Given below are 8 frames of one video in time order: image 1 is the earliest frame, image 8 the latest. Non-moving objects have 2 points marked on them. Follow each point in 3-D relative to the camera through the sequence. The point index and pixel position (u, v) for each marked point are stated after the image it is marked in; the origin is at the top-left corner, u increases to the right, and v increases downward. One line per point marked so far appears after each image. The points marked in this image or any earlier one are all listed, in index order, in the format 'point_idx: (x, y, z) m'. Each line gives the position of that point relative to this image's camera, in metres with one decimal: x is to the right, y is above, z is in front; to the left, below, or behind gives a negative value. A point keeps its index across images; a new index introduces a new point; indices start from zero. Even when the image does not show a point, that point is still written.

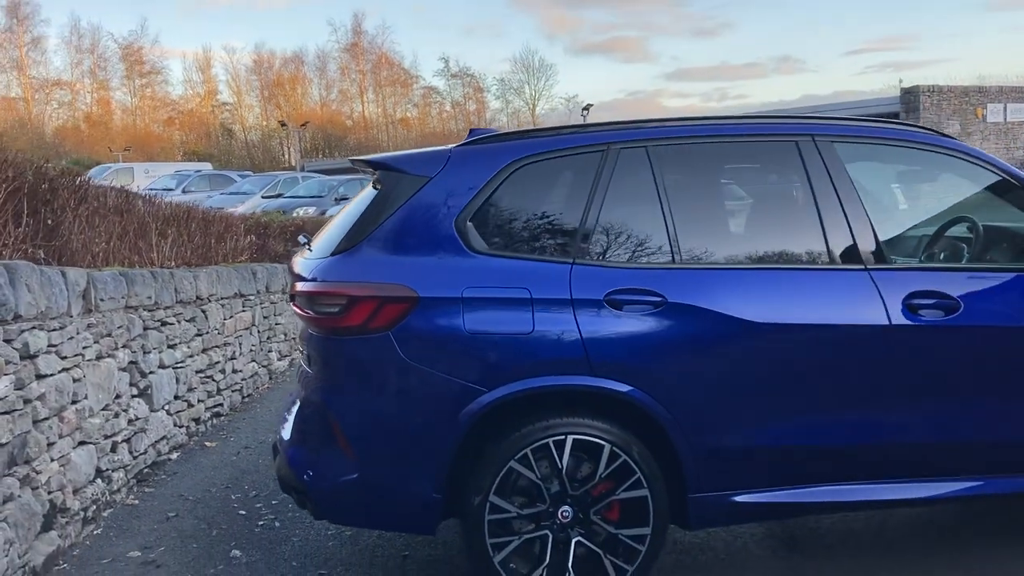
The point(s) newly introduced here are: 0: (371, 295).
0: (-0.5, 0.0, +3.3) m
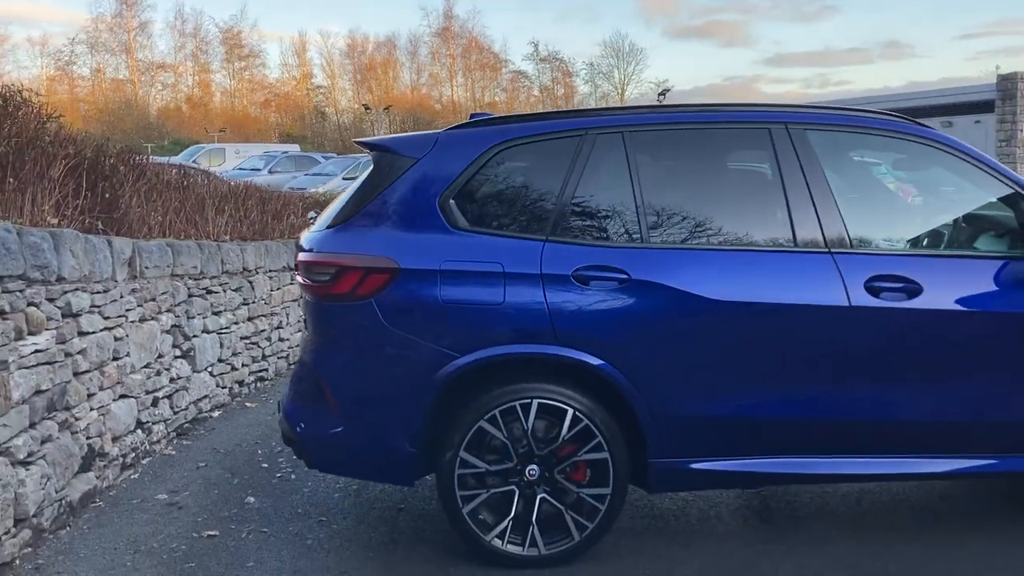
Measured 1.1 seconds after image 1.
0: (-0.6, +0.1, +3.6) m
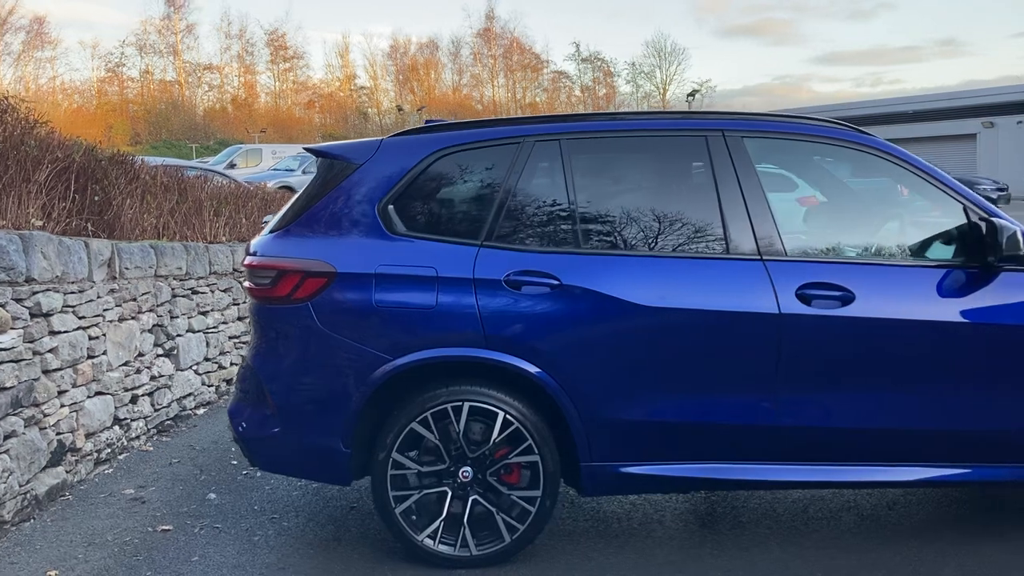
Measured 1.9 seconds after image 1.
0: (-0.8, +0.1, +3.7) m
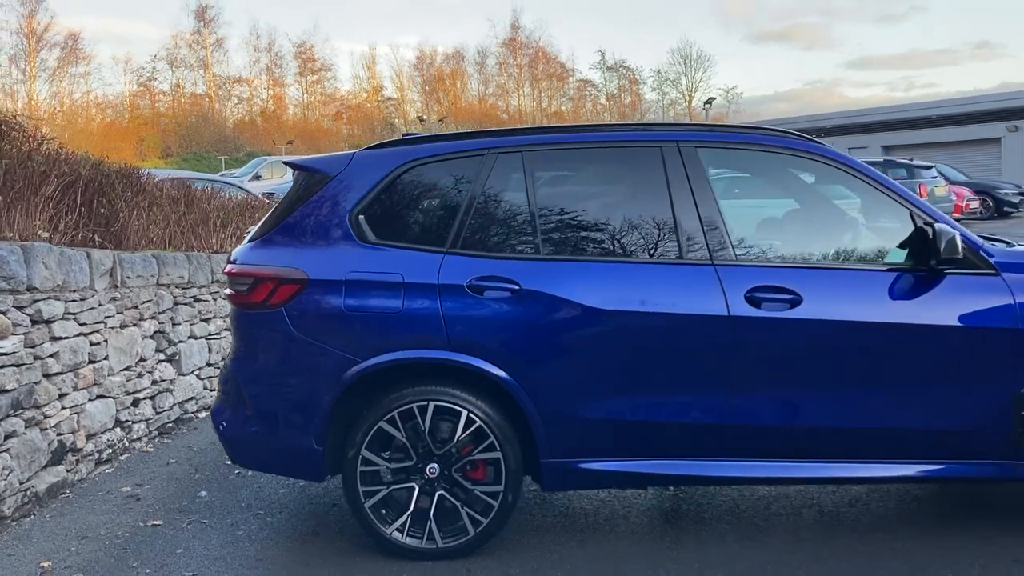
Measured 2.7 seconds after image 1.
0: (-1.0, 0.0, +3.9) m
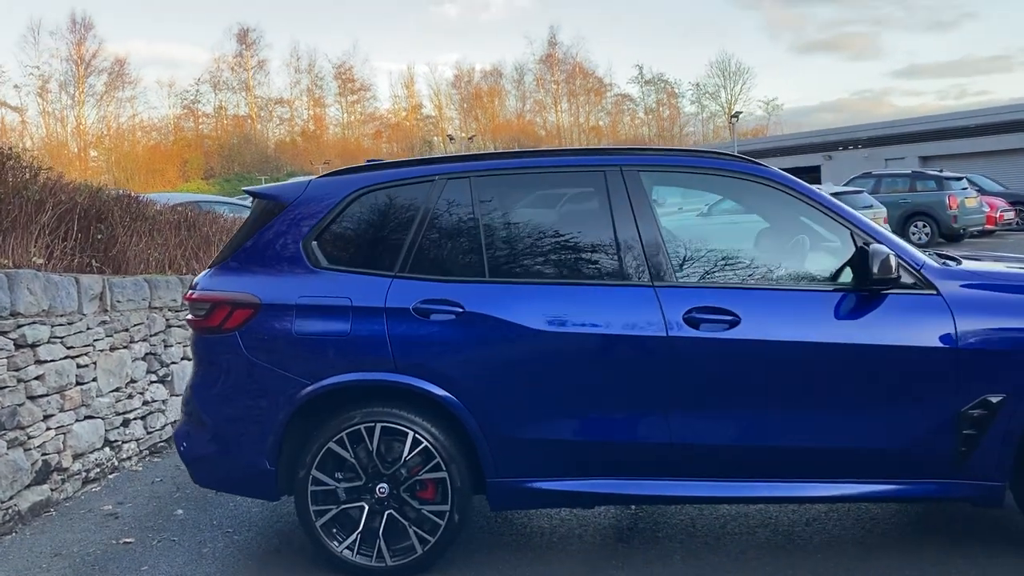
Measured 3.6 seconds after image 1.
0: (-1.2, -0.1, +4.1) m
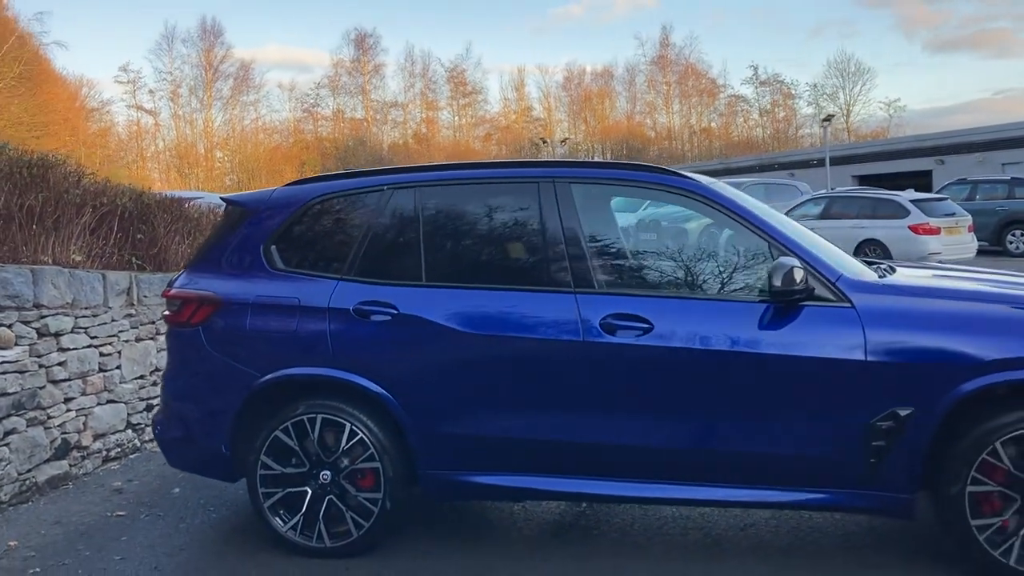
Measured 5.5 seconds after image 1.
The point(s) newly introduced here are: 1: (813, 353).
0: (-1.5, -0.1, +4.5) m
1: (+1.2, -0.3, +3.9) m
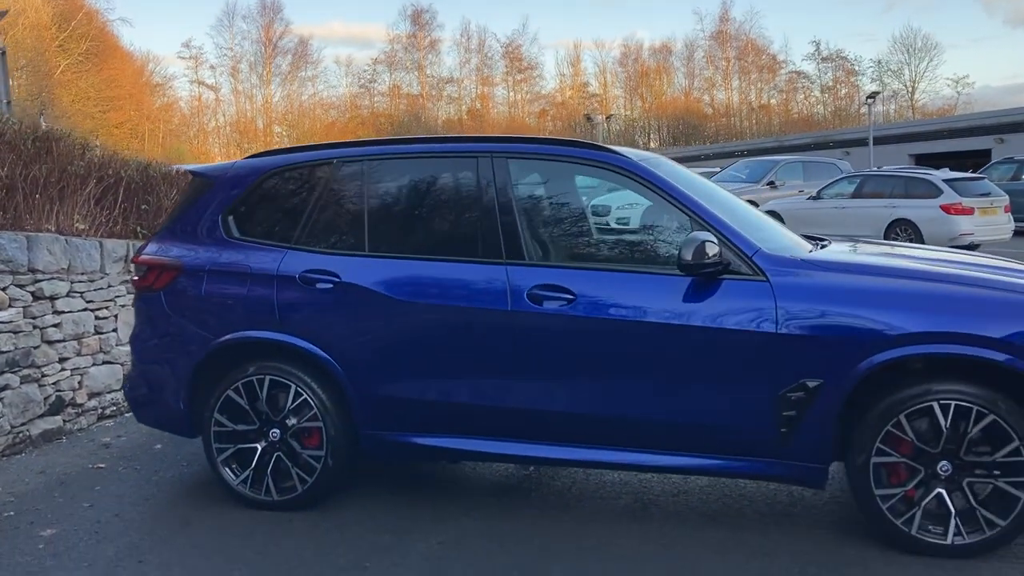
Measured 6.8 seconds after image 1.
0: (-1.7, +0.1, +4.8) m
1: (+0.9, -0.2, +4.0) m
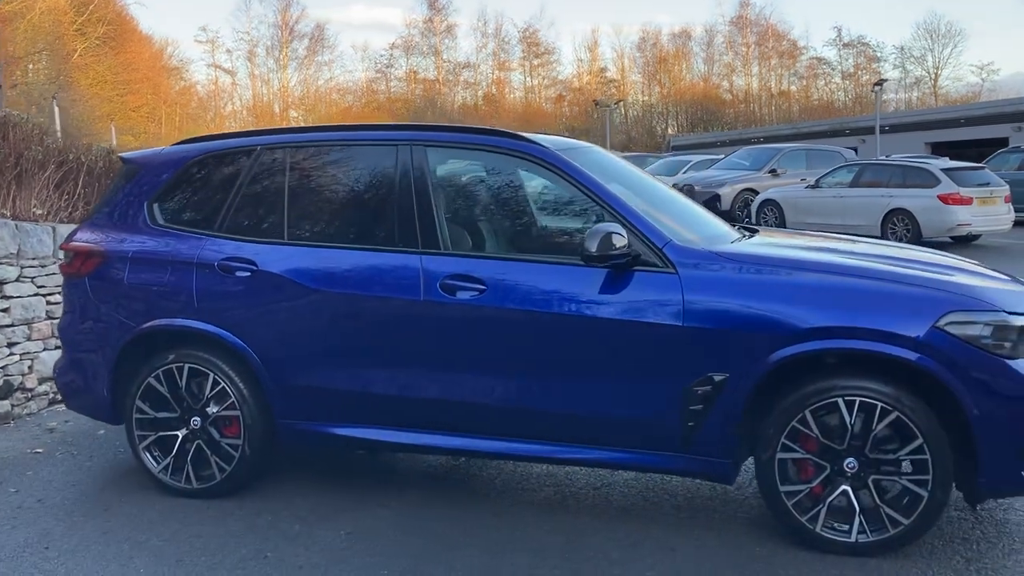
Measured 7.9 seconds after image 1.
0: (-2.1, +0.2, +4.8) m
1: (+0.5, -0.1, +3.9) m
